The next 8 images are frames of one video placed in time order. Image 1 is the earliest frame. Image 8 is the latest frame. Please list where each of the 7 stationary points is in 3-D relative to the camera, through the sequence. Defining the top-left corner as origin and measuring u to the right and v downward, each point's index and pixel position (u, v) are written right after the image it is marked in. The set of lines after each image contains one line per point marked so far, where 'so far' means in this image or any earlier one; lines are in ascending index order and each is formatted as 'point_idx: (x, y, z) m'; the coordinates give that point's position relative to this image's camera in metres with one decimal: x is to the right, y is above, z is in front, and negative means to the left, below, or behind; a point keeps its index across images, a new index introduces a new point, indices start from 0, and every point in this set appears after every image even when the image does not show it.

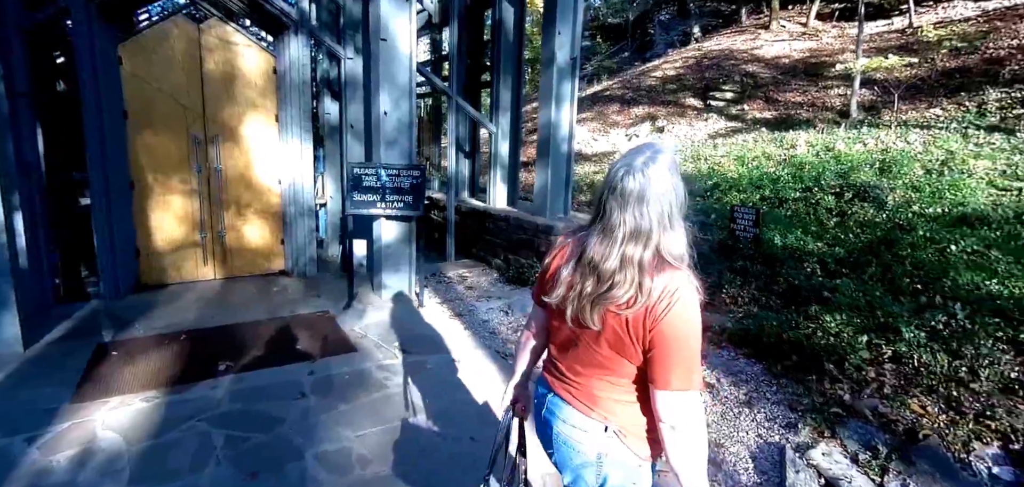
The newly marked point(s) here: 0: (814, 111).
0: (+5.9, +2.6, +10.2) m
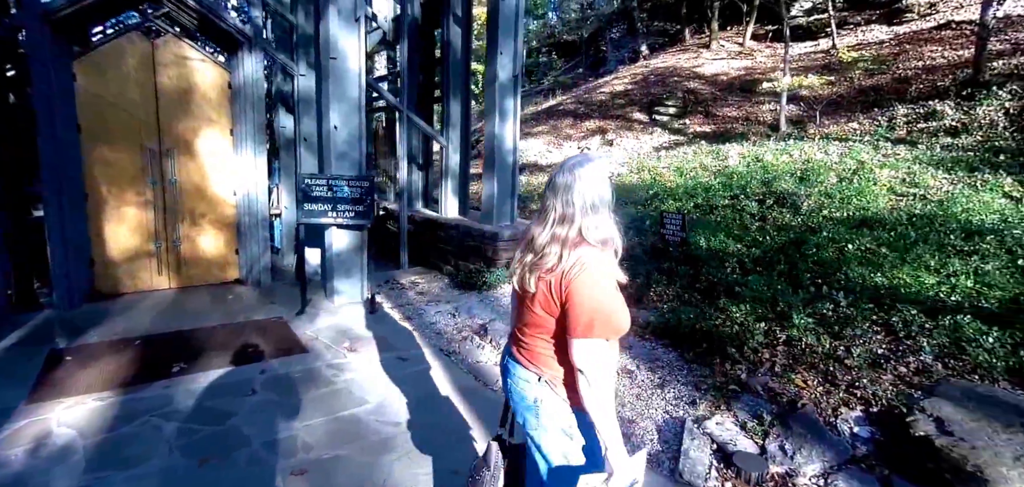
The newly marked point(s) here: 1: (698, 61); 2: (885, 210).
0: (+4.9, +2.4, +11.0) m
1: (+5.5, +5.4, +15.6) m
2: (+4.0, +0.4, +5.6) m
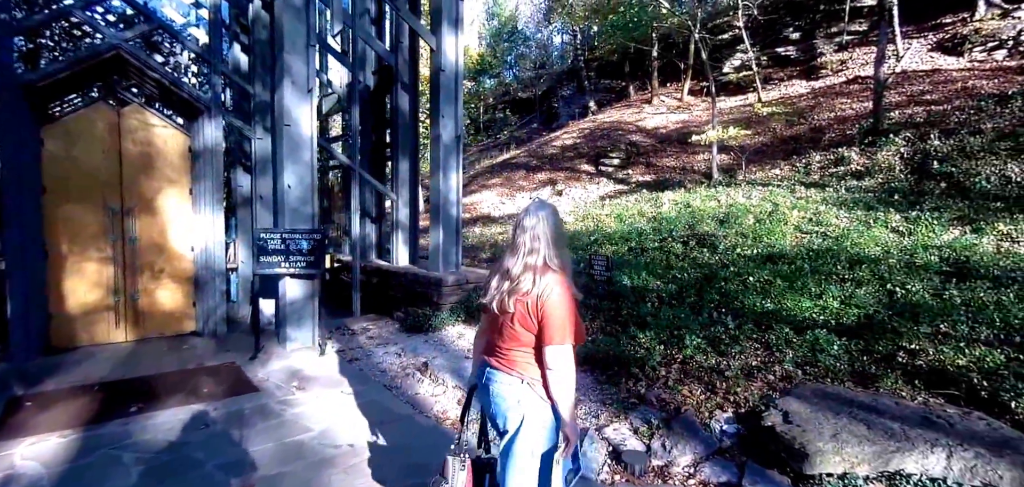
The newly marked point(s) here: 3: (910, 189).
0: (+3.9, +1.6, +11.9) m
1: (+4.1, +4.1, +16.8) m
2: (+3.4, 0.0, +6.4) m
3: (+6.2, +0.8, +8.2) m
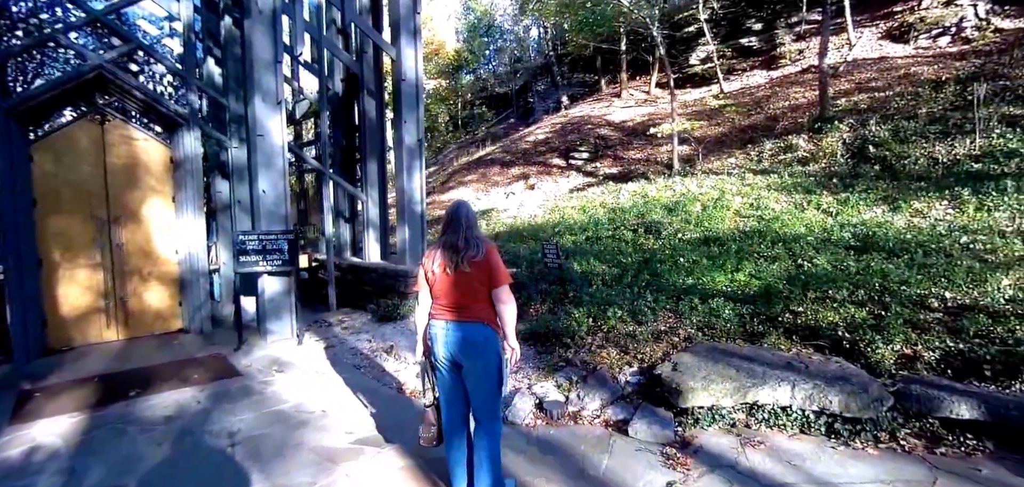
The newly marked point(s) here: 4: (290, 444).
0: (+3.3, +1.9, +12.5) m
1: (+3.3, +4.5, +17.4) m
2: (+2.9, +0.2, +7.0) m
3: (+5.6, +1.2, +8.8) m
4: (-1.4, -1.3, +3.4) m
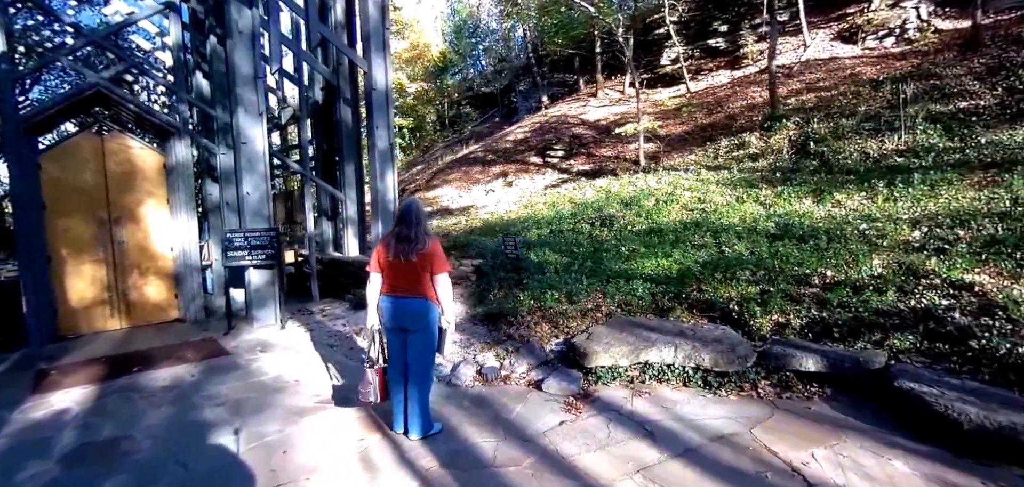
0: (+2.7, +2.0, +13.2) m
1: (+2.7, +4.7, +18.1) m
2: (+2.3, +0.3, +7.7) m
3: (+5.1, +1.4, +9.6) m
4: (-1.9, -1.3, +4.1) m
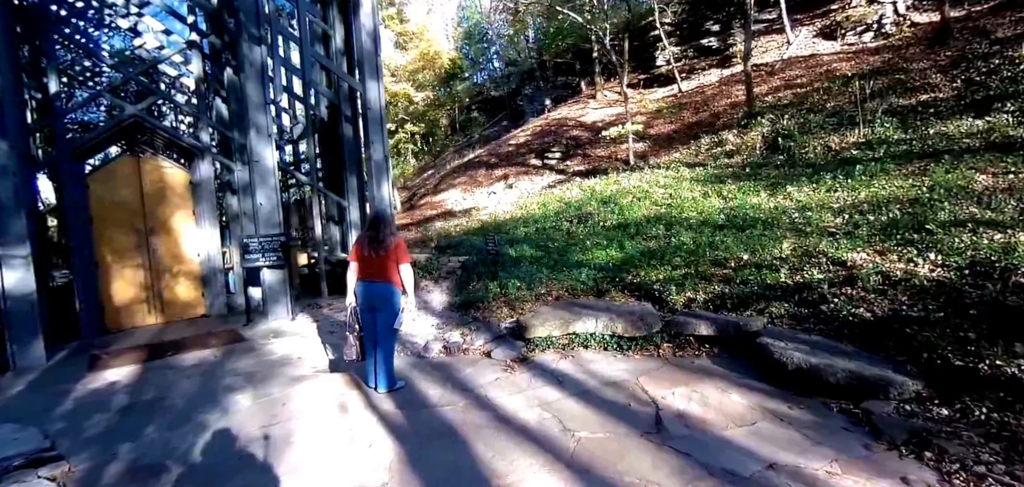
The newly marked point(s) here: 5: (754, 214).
0: (+2.6, +2.2, +14.0) m
1: (+2.7, +4.8, +18.9) m
2: (+2.0, +0.4, +8.5) m
3: (+4.8, +1.6, +10.2) m
4: (-2.3, -1.3, +5.1) m
5: (+3.3, +0.4, +7.1) m
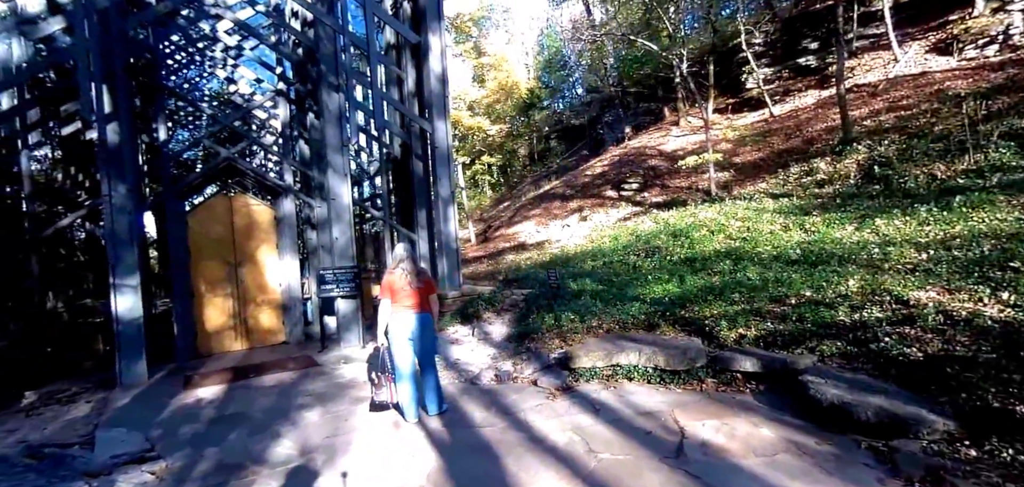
0: (+4.4, +1.3, +13.5) m
1: (+5.4, +3.6, +18.5) m
2: (+3.0, -0.1, +8.1) m
3: (+6.1, +0.9, +9.5) m
4: (-1.8, -1.6, +5.3) m
5: (+4.1, -0.1, +6.6) m
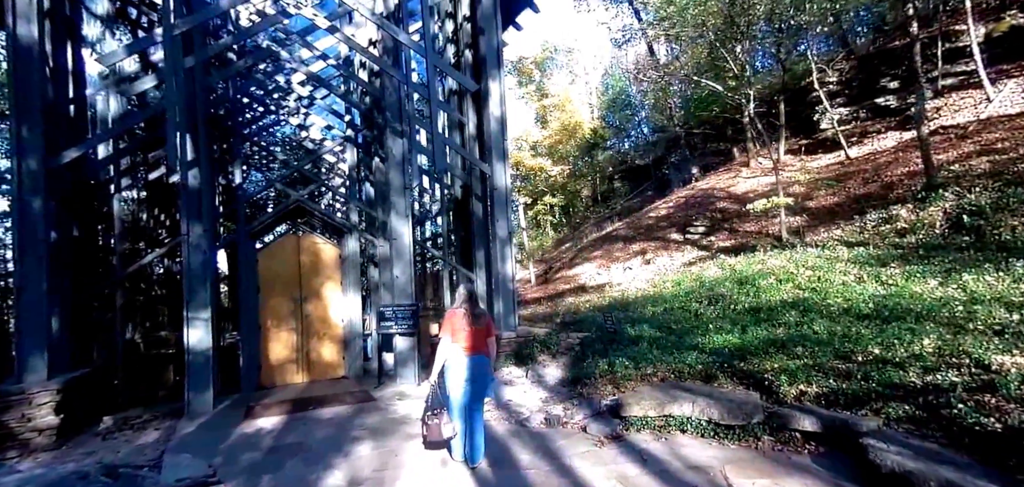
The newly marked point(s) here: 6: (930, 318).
0: (+5.9, +0.1, +12.9) m
1: (+7.4, +2.1, +17.9) m
2: (+3.8, -0.8, +7.6) m
3: (+7.0, 0.0, +8.7) m
4: (-1.4, -2.0, +5.3) m
5: (+4.7, -0.7, +6.0) m
6: (+4.4, -0.8, +5.3) m
